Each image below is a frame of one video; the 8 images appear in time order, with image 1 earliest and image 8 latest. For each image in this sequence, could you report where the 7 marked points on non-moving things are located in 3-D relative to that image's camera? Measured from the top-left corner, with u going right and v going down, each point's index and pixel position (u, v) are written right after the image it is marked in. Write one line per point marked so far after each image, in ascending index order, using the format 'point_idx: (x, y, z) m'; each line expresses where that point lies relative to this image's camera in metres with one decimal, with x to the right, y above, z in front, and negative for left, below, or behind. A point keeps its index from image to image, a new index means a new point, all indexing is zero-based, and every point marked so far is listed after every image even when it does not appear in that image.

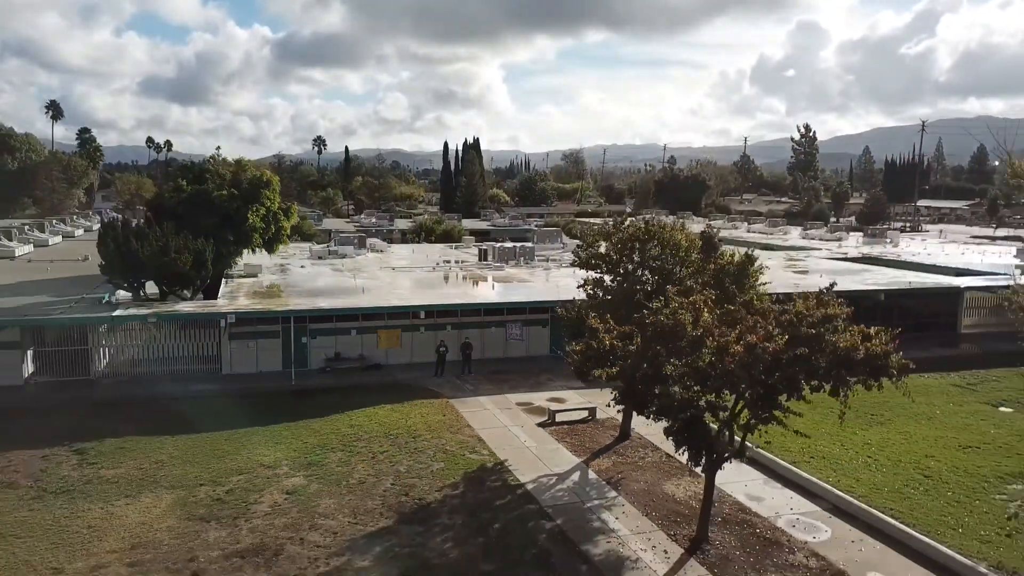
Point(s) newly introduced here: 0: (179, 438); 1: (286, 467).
0: (-4.3, -1.9, +9.3) m
1: (-2.6, -2.1, +8.2) m
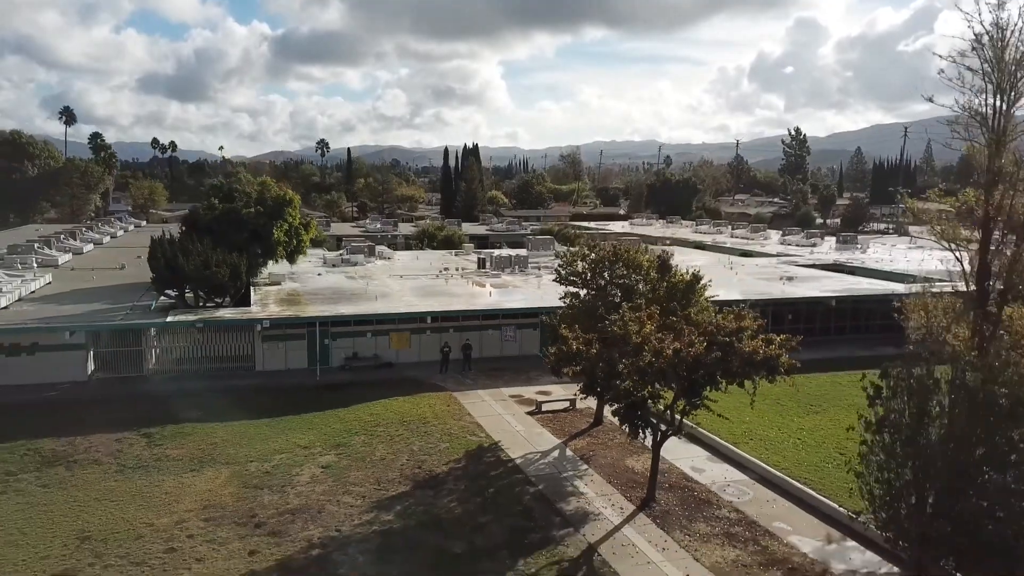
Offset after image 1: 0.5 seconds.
0: (-4.4, -2.1, +11.1) m
1: (-2.7, -2.3, +10.0) m
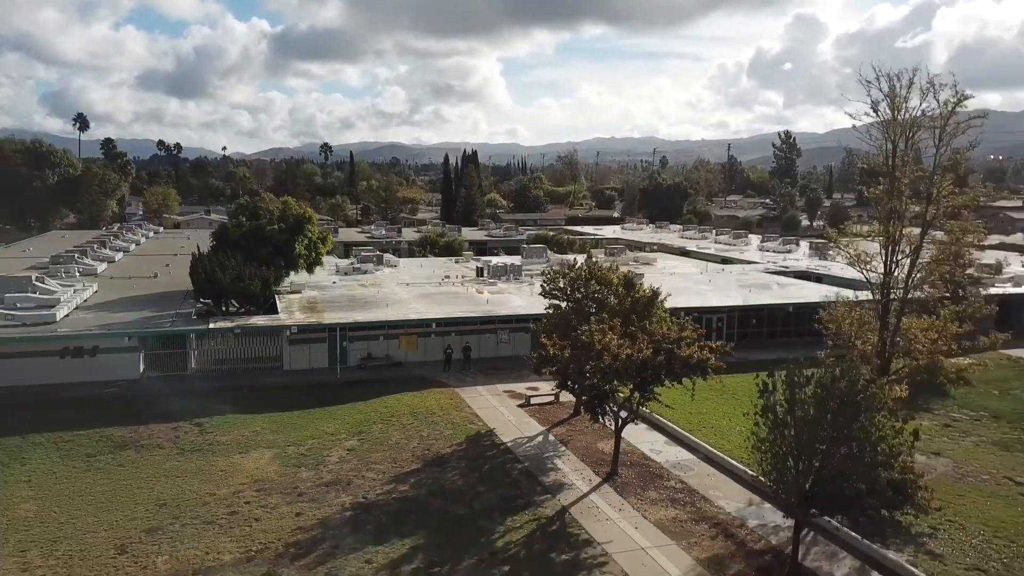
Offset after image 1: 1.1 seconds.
0: (-4.5, -2.3, +13.1) m
1: (-2.9, -2.5, +12.0) m
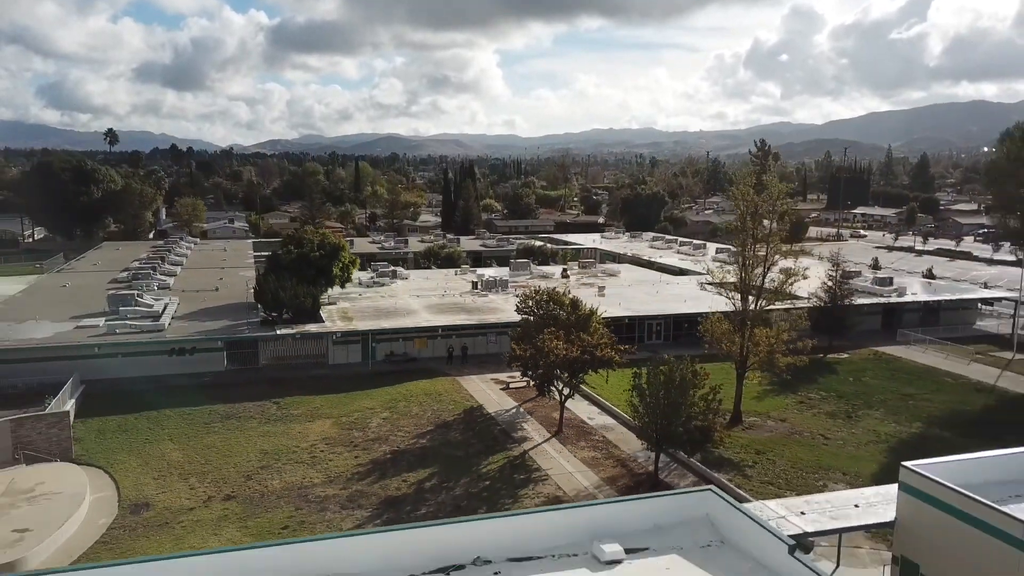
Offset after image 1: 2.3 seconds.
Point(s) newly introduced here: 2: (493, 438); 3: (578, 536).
0: (-5.0, -2.8, +18.4) m
1: (-3.3, -3.0, +17.3) m
2: (-0.4, -3.2, +15.2) m
3: (+0.7, -2.7, +7.9) m
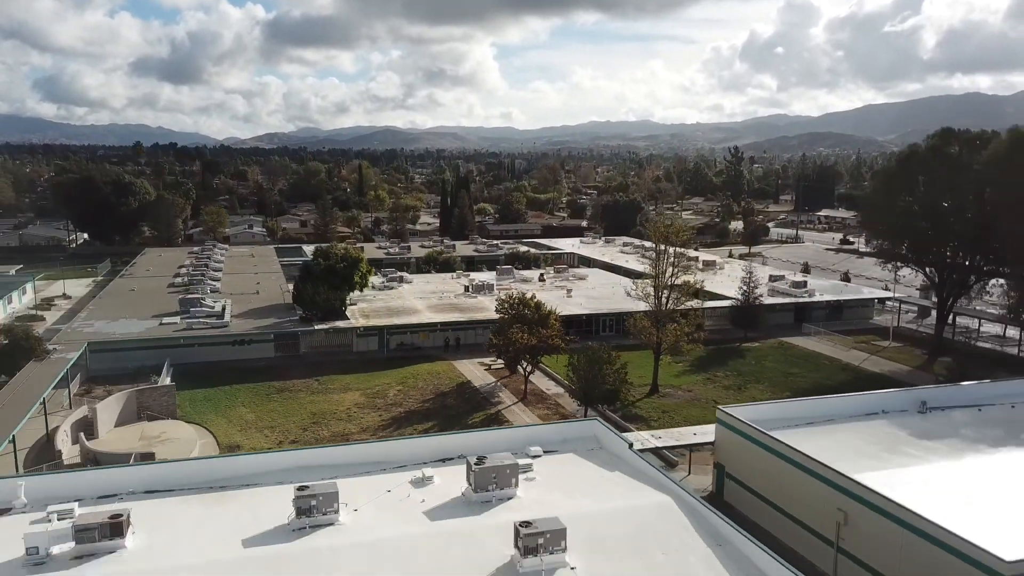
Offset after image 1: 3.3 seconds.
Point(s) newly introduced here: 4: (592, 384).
0: (-5.6, -3.0, +24.4) m
1: (-3.9, -3.2, +23.4) m
2: (-1.1, -3.4, +21.3) m
3: (+0.1, -3.0, +14.0) m
4: (+2.0, -2.5, +18.4) m
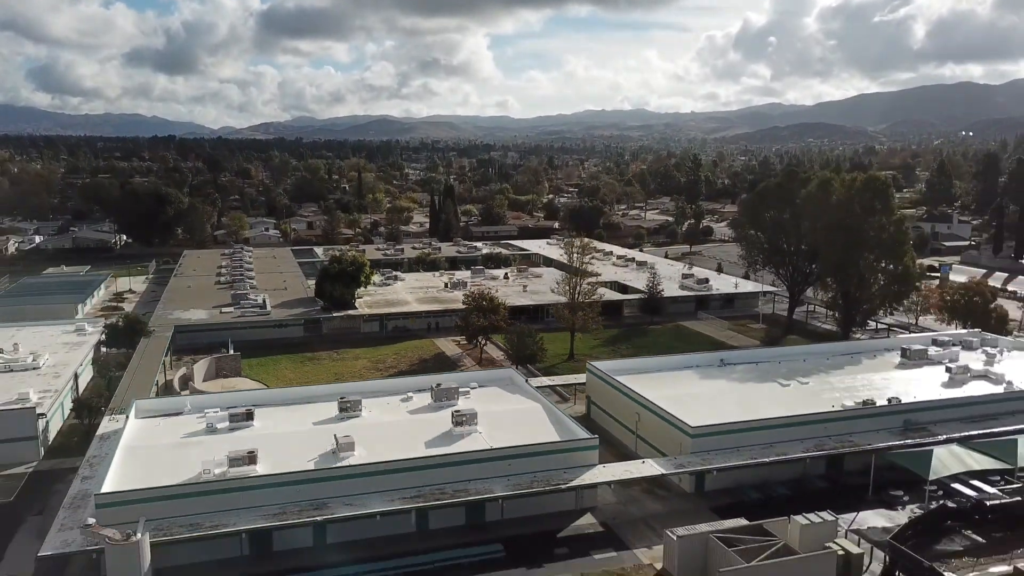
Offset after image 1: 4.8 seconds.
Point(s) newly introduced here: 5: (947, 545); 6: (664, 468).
0: (-7.4, -2.9, +34.2) m
1: (-5.7, -3.1, +33.2) m
2: (-2.8, -3.4, +31.1) m
3: (-1.7, -3.1, +23.8) m
4: (+0.3, -2.5, +28.2) m
5: (+10.5, -6.2, +16.9) m
6: (+3.9, -4.7, +18.4) m
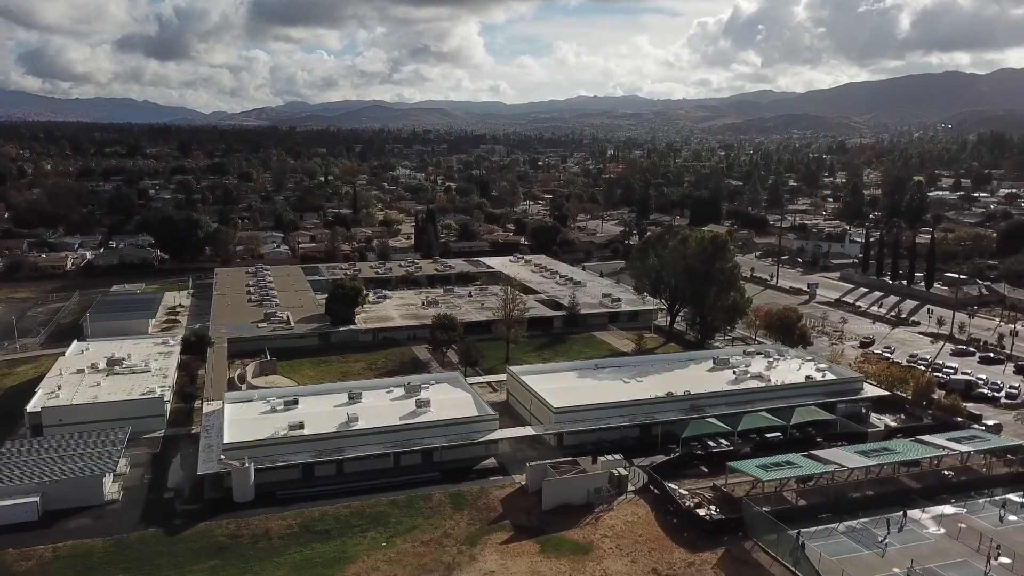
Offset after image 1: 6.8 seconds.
0: (-10.5, -4.4, +47.9) m
1: (-8.8, -4.6, +46.9) m
2: (-5.9, -5.0, +44.8) m
3: (-4.6, -4.8, +37.6) m
4: (-2.7, -4.2, +42.0) m
5: (+7.6, -8.1, +30.8) m
6: (+1.0, -6.5, +32.2) m
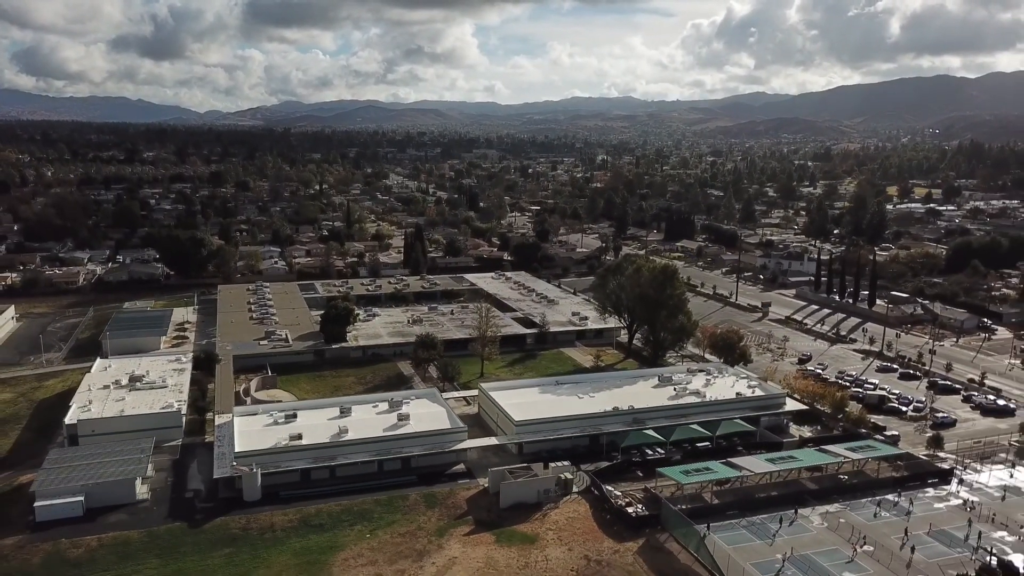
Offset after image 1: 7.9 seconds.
0: (-12.4, -6.1, +53.6) m
1: (-10.7, -6.3, +52.7) m
2: (-7.7, -6.7, +50.6) m
3: (-6.5, -6.5, +43.4) m
4: (-4.6, -5.9, +47.8) m
5: (+5.8, -9.8, +36.7) m
6: (-0.8, -8.3, +38.1) m
